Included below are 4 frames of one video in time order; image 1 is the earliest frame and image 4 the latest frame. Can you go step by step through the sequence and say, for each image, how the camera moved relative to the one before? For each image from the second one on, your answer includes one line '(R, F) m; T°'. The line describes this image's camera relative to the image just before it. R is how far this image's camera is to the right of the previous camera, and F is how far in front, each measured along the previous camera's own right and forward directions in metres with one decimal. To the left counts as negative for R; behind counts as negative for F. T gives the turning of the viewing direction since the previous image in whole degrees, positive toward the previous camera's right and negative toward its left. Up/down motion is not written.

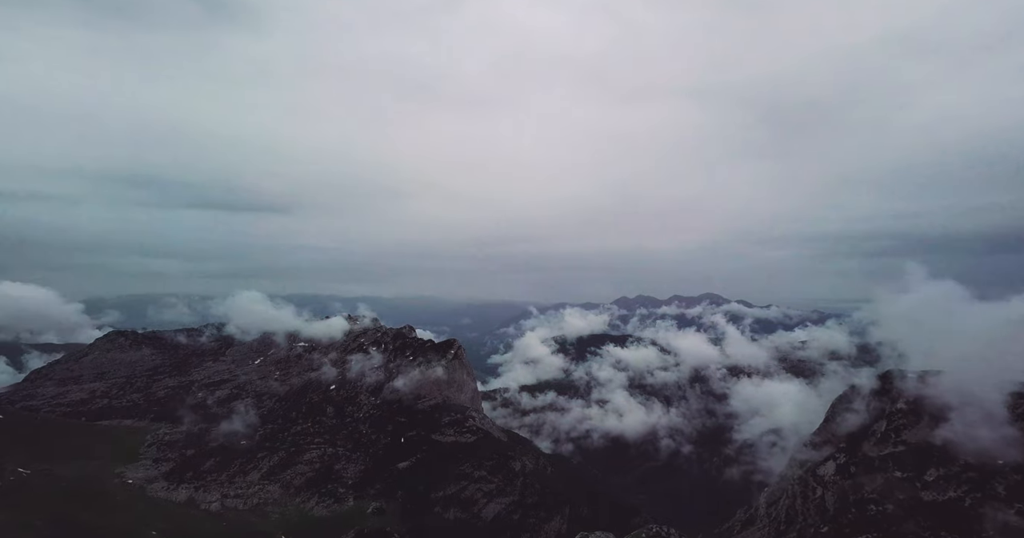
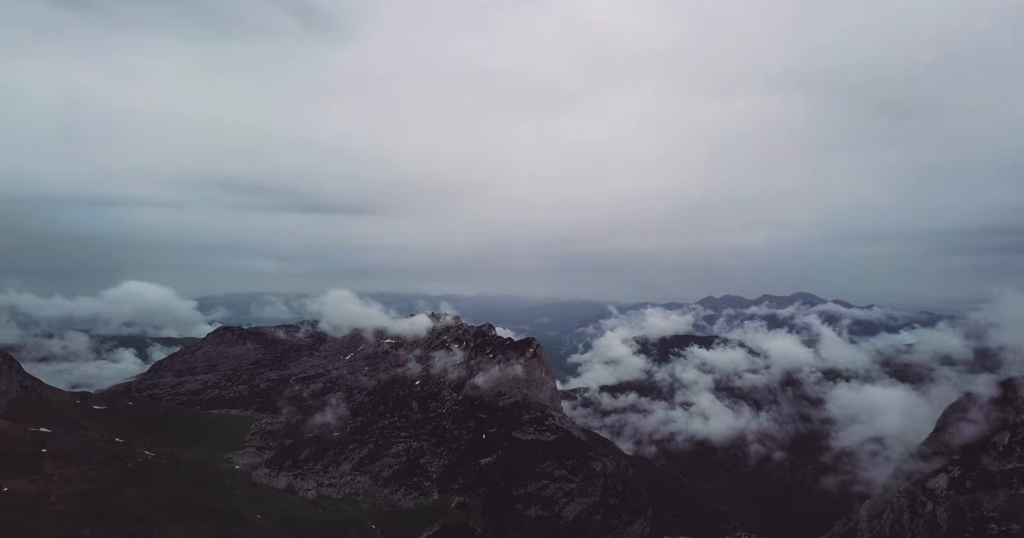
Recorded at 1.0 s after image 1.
(-8.3, -1.2) m; -6°
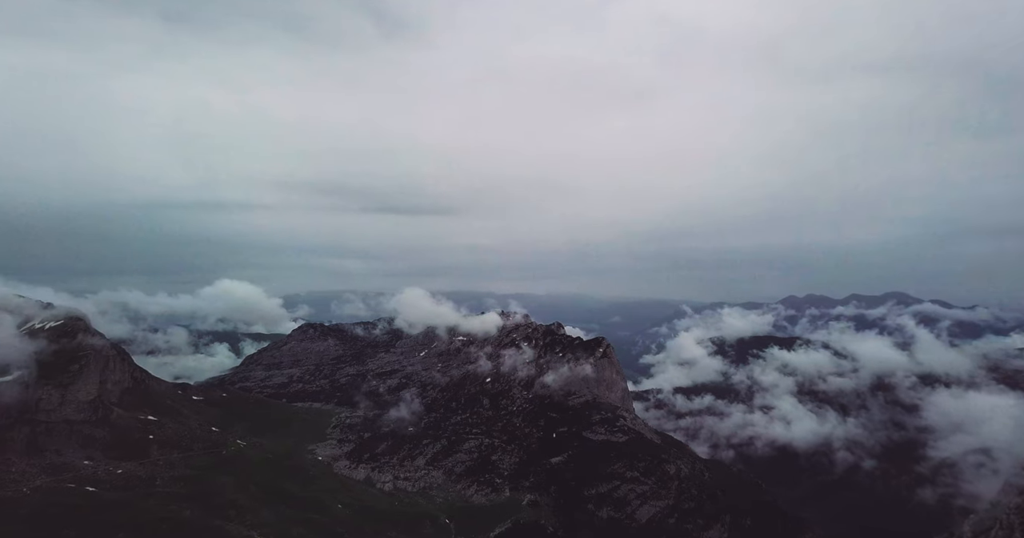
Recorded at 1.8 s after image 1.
(-8.1, -0.8) m; -6°
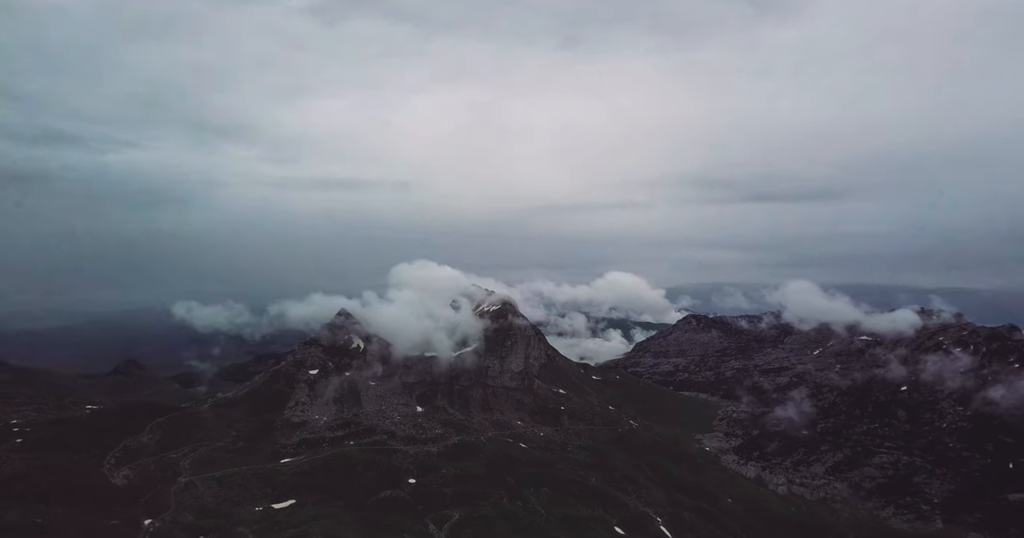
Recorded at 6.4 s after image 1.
(-42.1, -10.8) m; -29°
